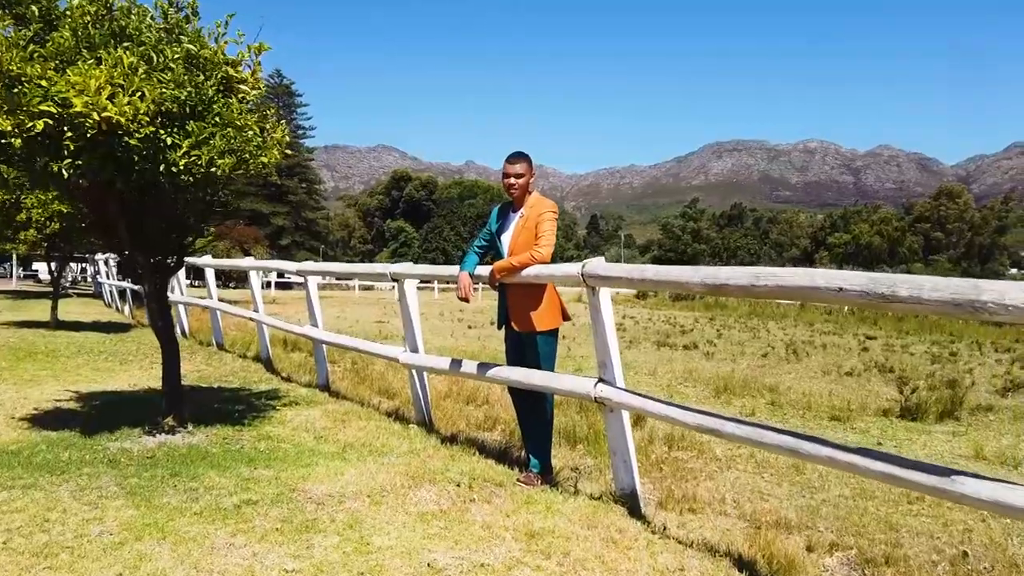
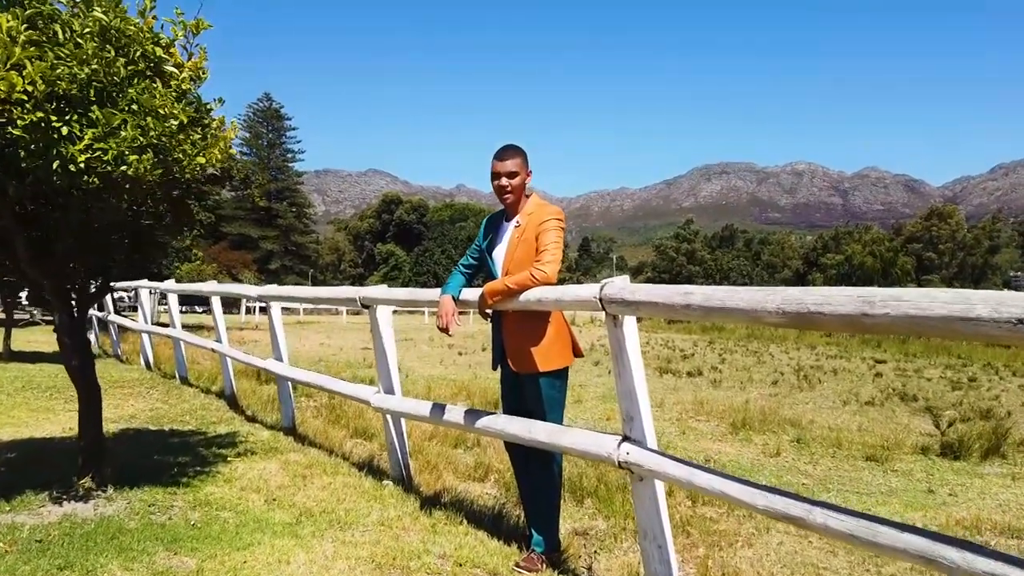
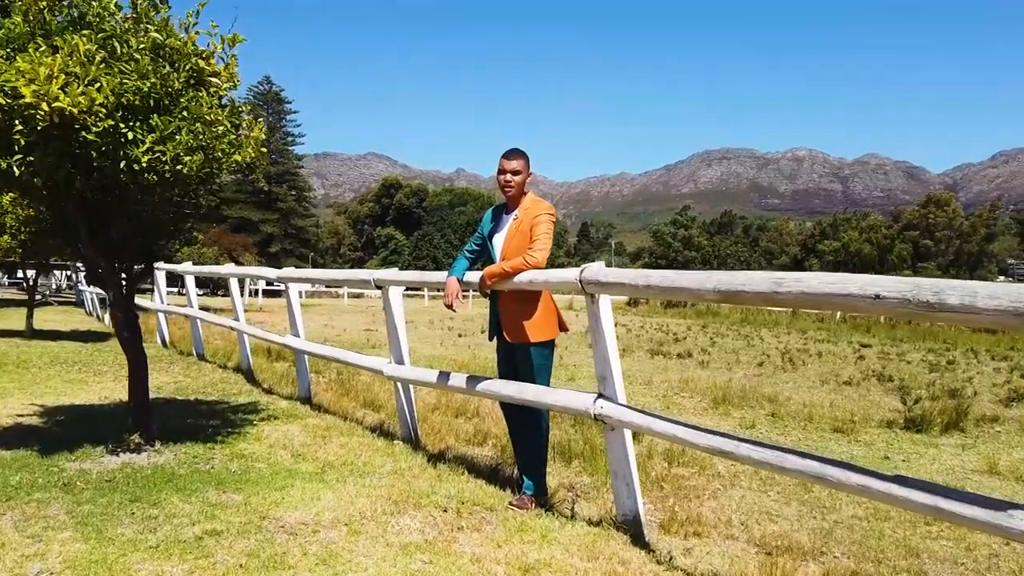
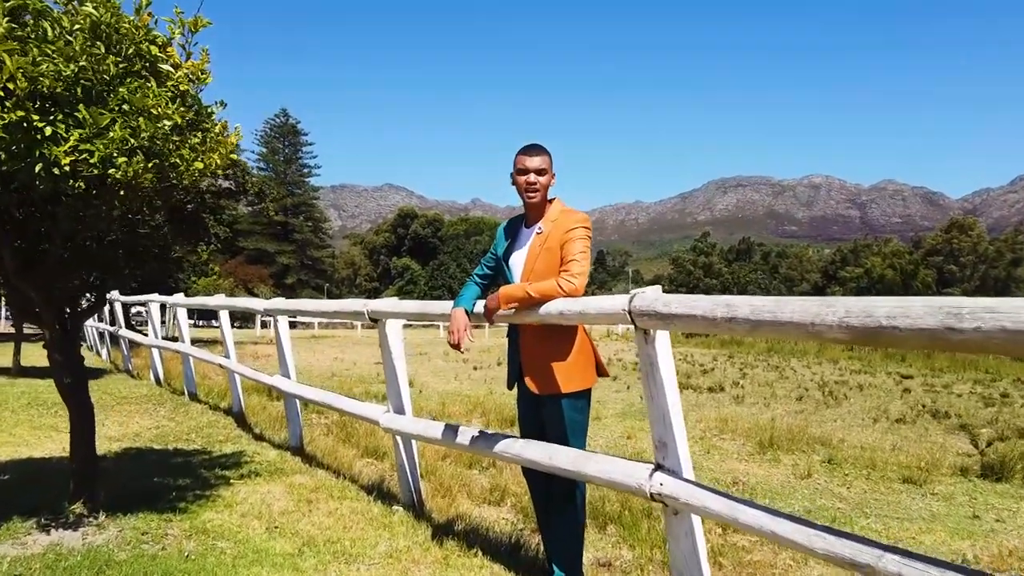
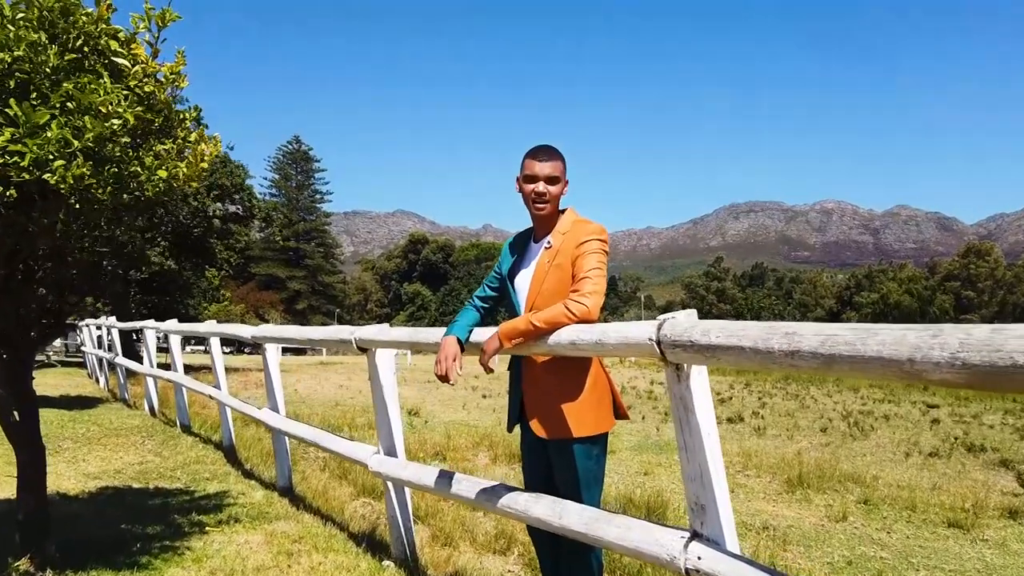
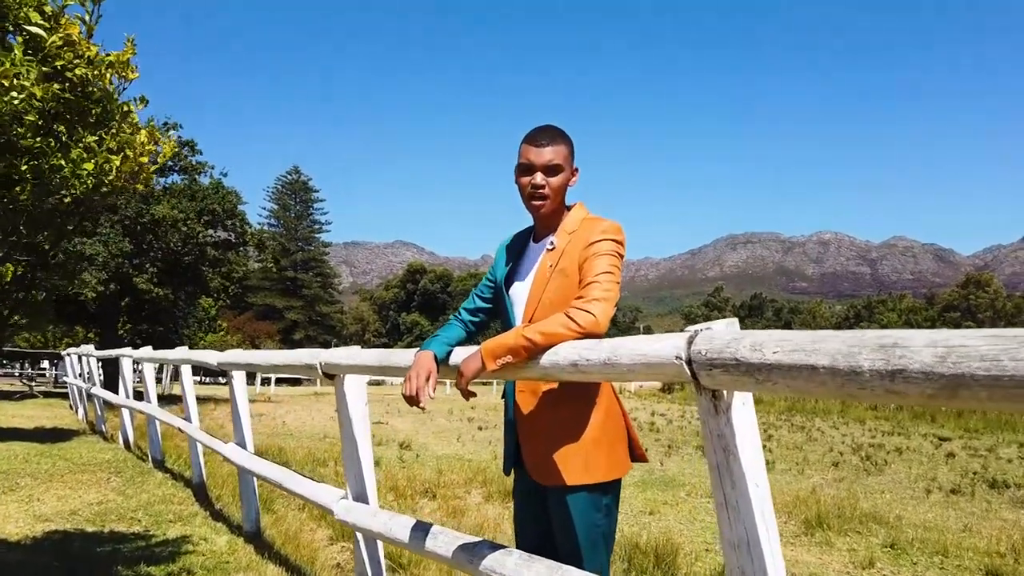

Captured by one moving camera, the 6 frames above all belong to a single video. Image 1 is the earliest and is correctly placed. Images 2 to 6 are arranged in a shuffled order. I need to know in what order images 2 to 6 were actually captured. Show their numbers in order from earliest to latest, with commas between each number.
3, 2, 4, 5, 6
